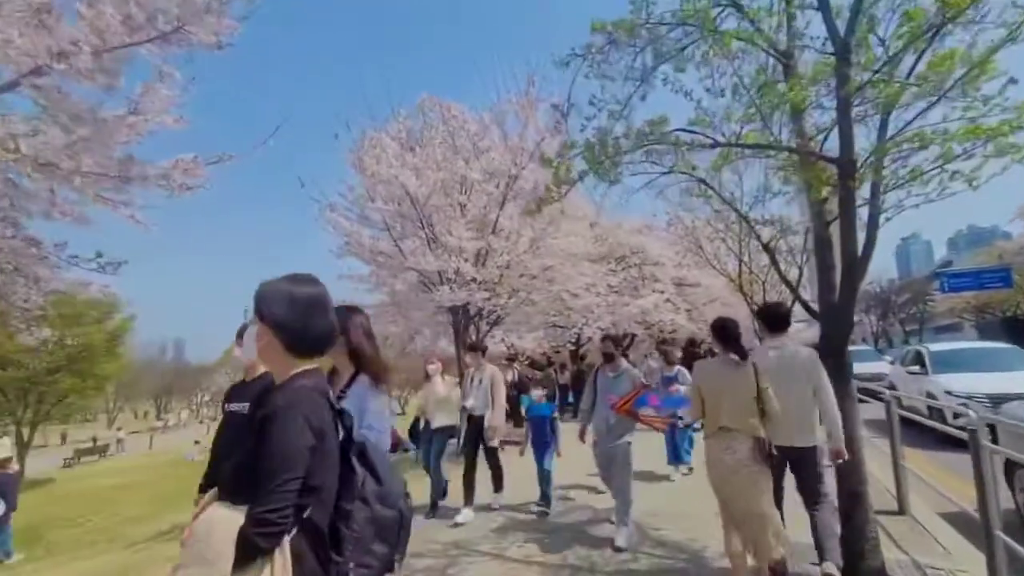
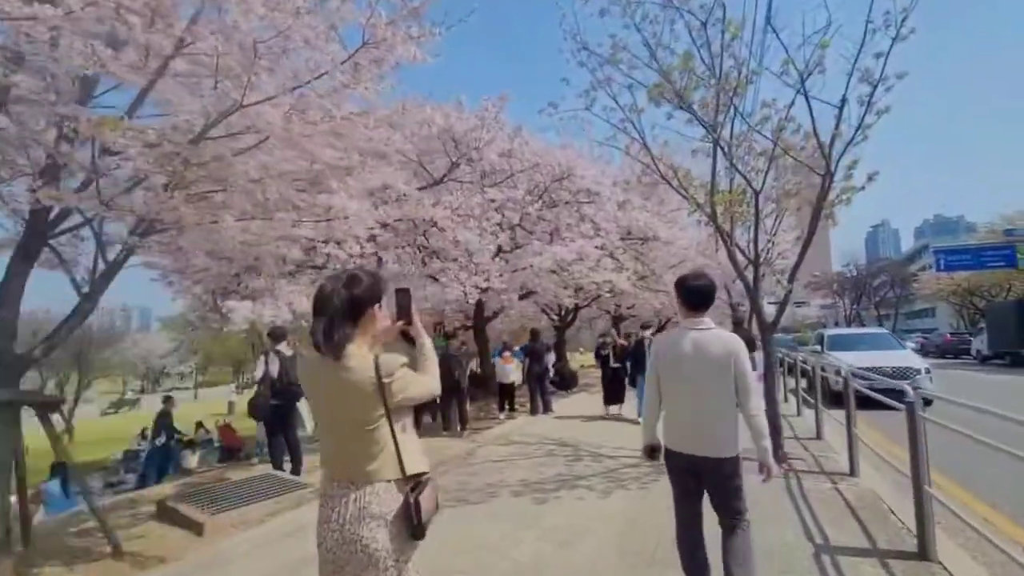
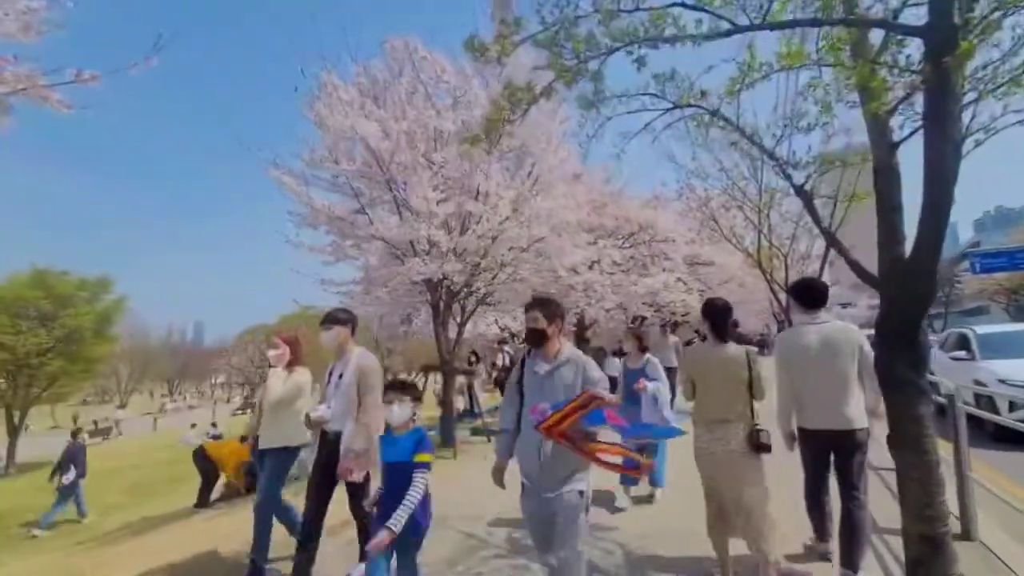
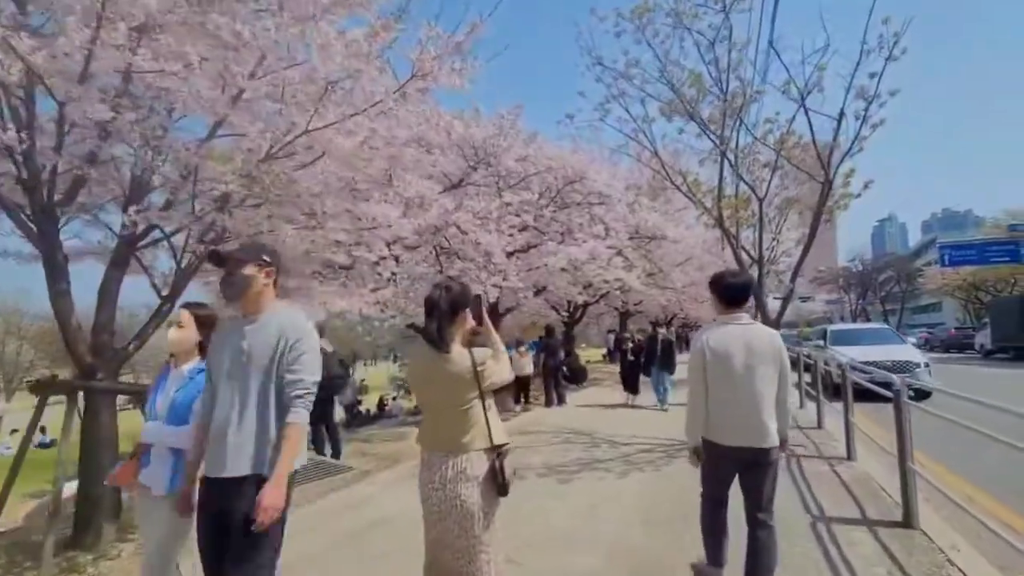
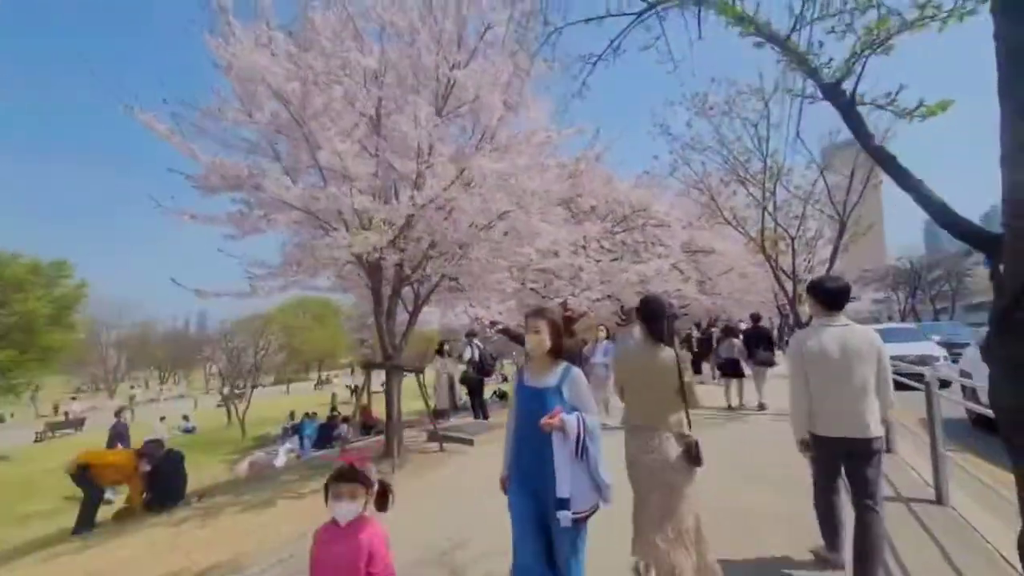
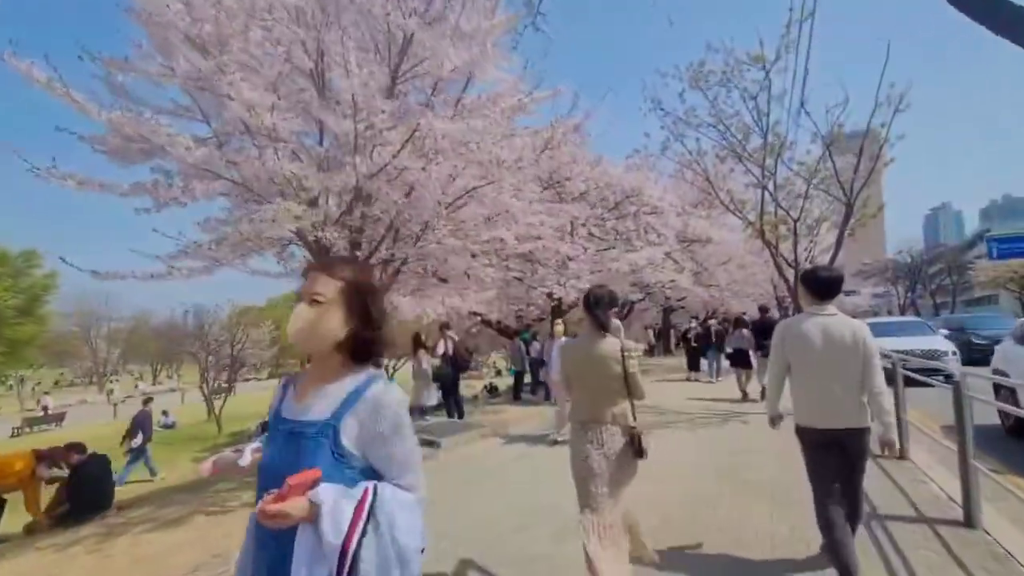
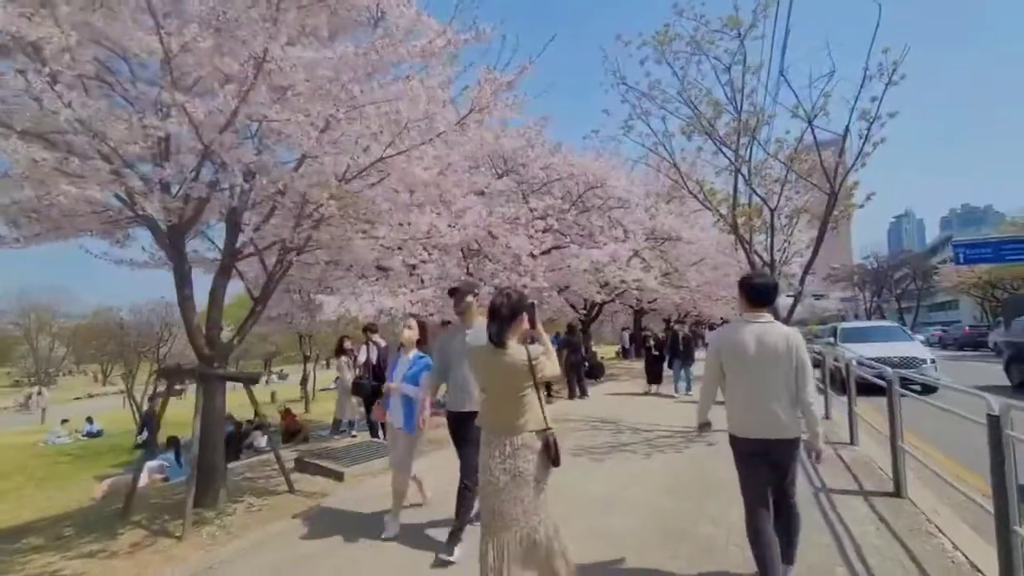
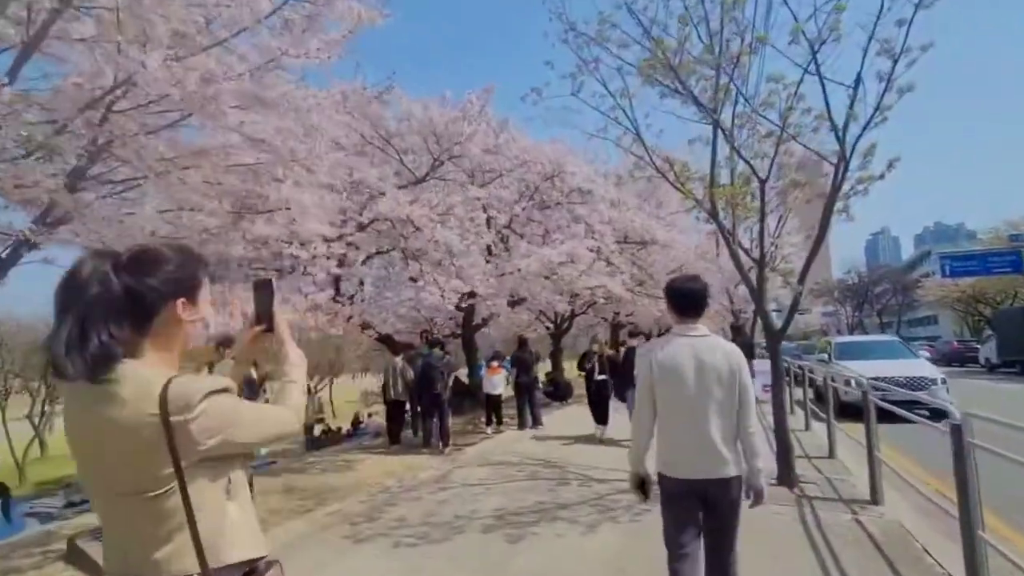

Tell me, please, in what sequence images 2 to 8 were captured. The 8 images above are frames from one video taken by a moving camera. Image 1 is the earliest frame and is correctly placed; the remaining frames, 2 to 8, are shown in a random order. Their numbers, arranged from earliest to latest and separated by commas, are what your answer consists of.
3, 5, 6, 7, 4, 2, 8
